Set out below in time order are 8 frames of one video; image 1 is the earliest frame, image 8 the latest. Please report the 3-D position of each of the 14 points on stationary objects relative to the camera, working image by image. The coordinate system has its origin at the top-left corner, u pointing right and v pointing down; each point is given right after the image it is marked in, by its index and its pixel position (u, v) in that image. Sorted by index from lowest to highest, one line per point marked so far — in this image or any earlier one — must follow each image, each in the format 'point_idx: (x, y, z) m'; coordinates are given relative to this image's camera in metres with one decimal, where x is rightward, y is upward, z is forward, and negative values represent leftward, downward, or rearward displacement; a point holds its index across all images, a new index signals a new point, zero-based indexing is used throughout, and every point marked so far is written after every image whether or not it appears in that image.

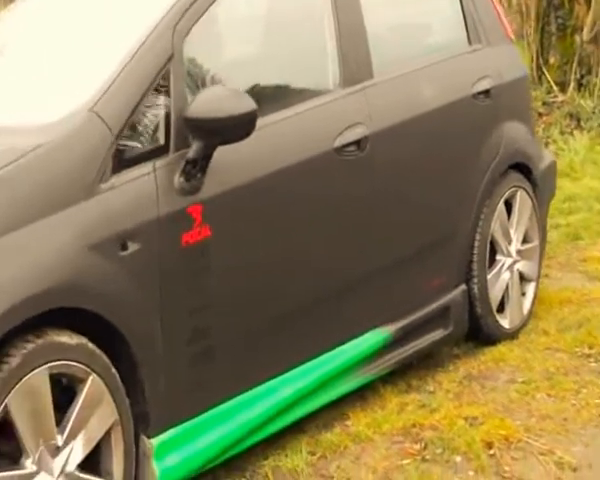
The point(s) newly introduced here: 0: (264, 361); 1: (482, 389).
0: (-0.2, -0.6, +4.0) m
1: (+1.1, -0.9, +4.9) m
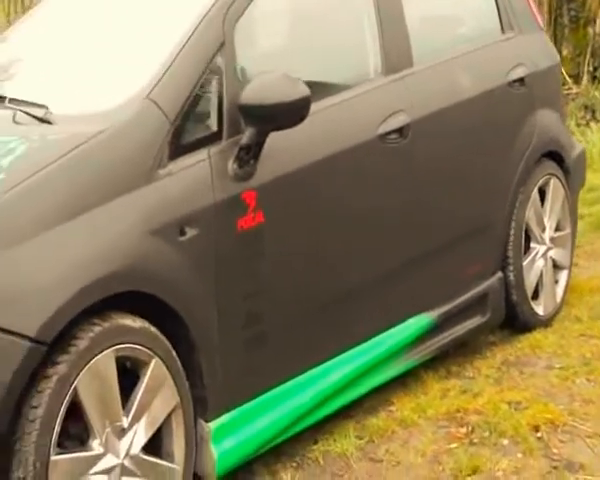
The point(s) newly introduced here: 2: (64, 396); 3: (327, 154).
0: (+0.1, -0.5, +4.1) m
1: (+1.3, -0.8, +4.9) m
2: (-0.8, -0.6, +3.1) m
3: (+0.1, +0.4, +3.9) m
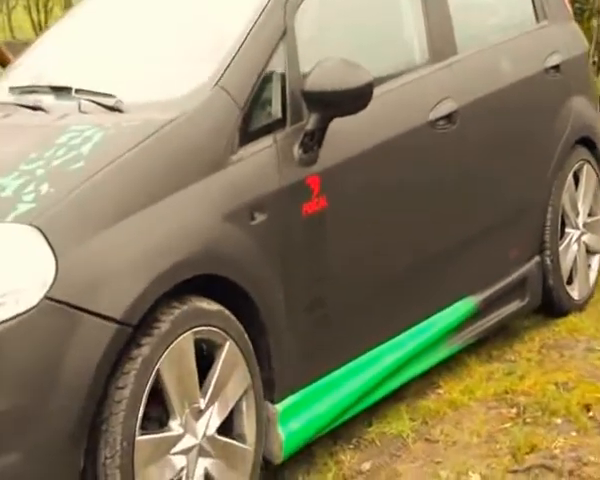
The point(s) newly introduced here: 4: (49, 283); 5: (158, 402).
0: (+0.3, -0.4, +4.1) m
1: (+1.6, -0.7, +5.0) m
2: (-0.6, -0.5, +3.1) m
3: (+0.4, +0.5, +4.0) m
4: (-0.9, -0.1, +3.0) m
5: (-0.5, -0.6, +3.3) m
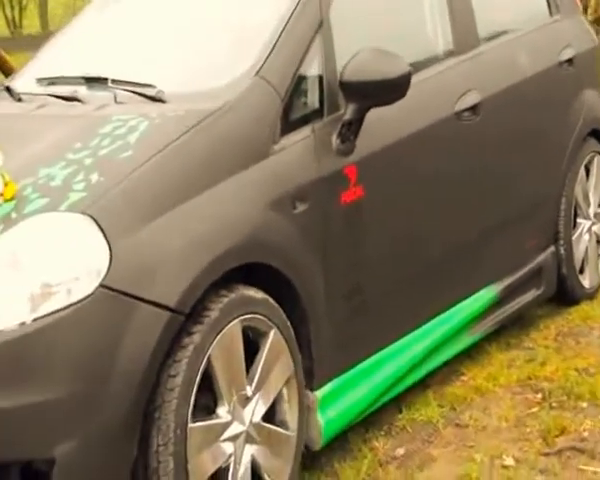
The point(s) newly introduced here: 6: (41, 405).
0: (+0.5, -0.4, +4.2) m
1: (+1.7, -0.6, +5.1) m
2: (-0.4, -0.5, +3.2) m
3: (+0.5, +0.5, +4.0) m
4: (-0.7, -0.1, +3.0) m
5: (-0.4, -0.6, +3.3) m
6: (-0.9, -0.6, +2.9) m
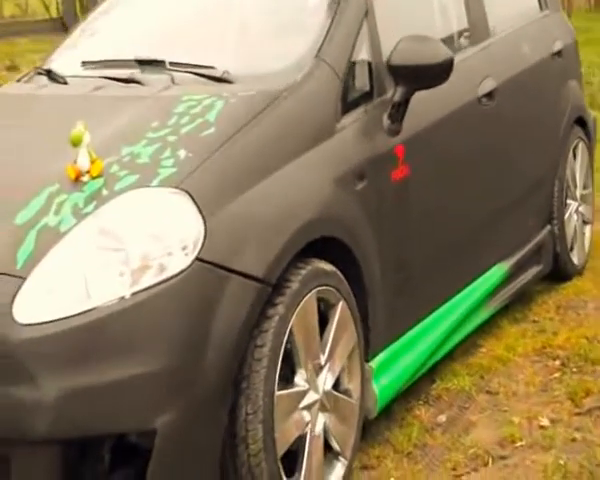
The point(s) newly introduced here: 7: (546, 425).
0: (+0.7, -0.3, +4.4) m
1: (+1.8, -0.5, +5.4) m
2: (-0.1, -0.4, +3.3) m
3: (+0.7, +0.6, +4.2) m
4: (-0.4, 0.0, +3.1) m
5: (-0.1, -0.5, +3.4) m
6: (-0.5, -0.5, +3.0) m
7: (+1.2, -0.9, +4.2) m
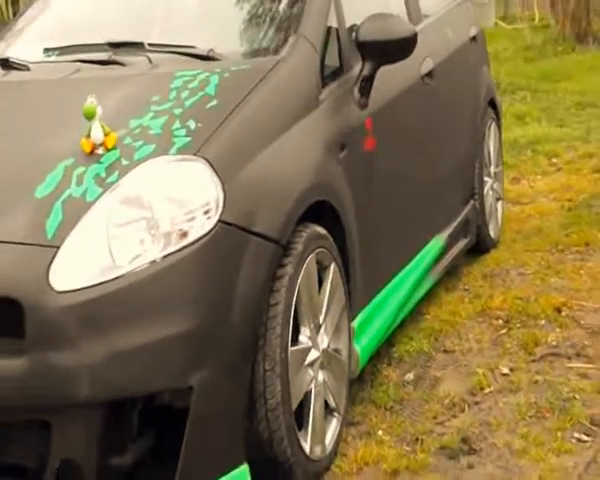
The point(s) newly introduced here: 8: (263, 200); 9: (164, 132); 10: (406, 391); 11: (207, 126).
0: (+0.5, -0.1, +4.7) m
1: (+1.4, -0.3, +5.9) m
2: (0.0, -0.2, +3.5) m
3: (+0.5, +0.8, +4.5) m
4: (-0.3, +0.1, +3.2) m
5: (0.0, -0.3, +3.6) m
6: (-0.4, -0.3, +3.1) m
7: (+1.1, -0.7, +4.6) m
8: (-0.2, +0.1, +3.3) m
9: (-0.5, +0.4, +3.3) m
10: (+0.6, -0.8, +4.5) m
11: (-0.4, +0.4, +3.3) m
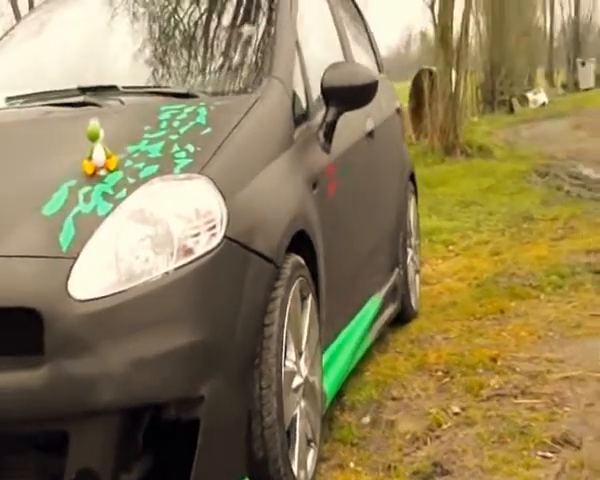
0: (+0.3, -0.4, +4.9) m
1: (+1.0, -0.7, +6.2) m
2: (-0.1, -0.3, +3.6) m
3: (+0.3, +0.5, +4.9) m
4: (-0.3, +0.1, +3.4) m
5: (-0.1, -0.5, +3.7) m
6: (-0.4, -0.4, +3.2) m
7: (+0.9, -1.0, +4.8) m
8: (-0.2, +0.1, +3.5) m
9: (-0.5, +0.3, +3.4) m
10: (+0.4, -1.0, +4.6) m
11: (-0.4, +0.4, +3.5) m
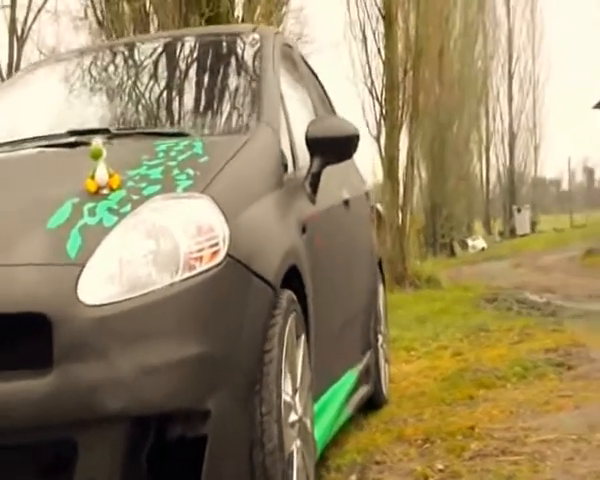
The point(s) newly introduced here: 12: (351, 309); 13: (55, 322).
0: (+0.2, -0.7, +5.0) m
1: (+0.8, -1.3, +6.3) m
2: (-0.1, -0.4, +3.7) m
3: (+0.2, +0.2, +5.1) m
4: (-0.3, 0.0, +3.5) m
5: (-0.1, -0.6, +3.8) m
6: (-0.4, -0.4, +3.2) m
7: (+0.8, -1.3, +4.8) m
8: (-0.2, 0.0, +3.6) m
9: (-0.6, +0.2, +3.6) m
10: (+0.3, -1.3, +4.6) m
11: (-0.4, +0.2, +3.7) m
12: (+0.4, -0.5, +5.7) m
13: (-0.9, -0.3, +3.0) m
